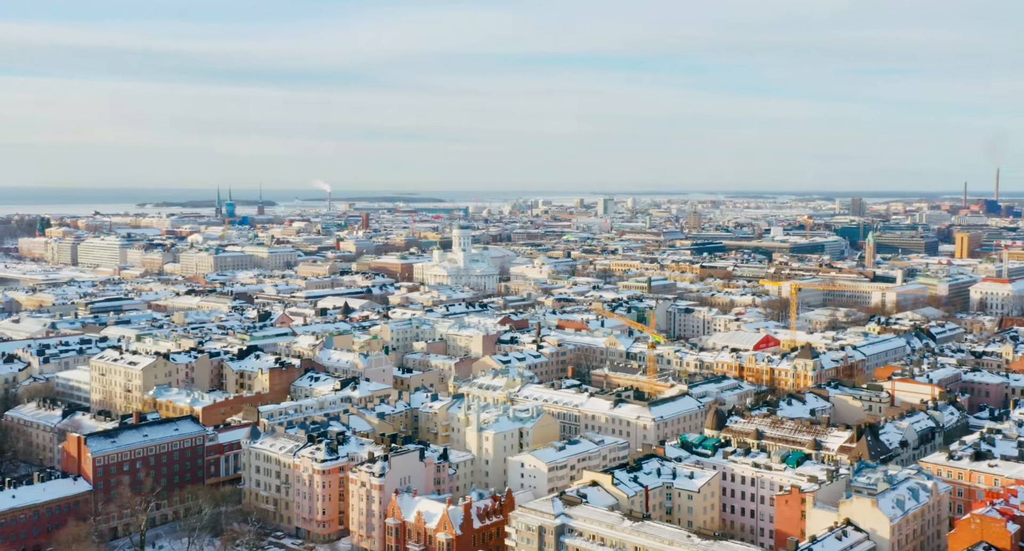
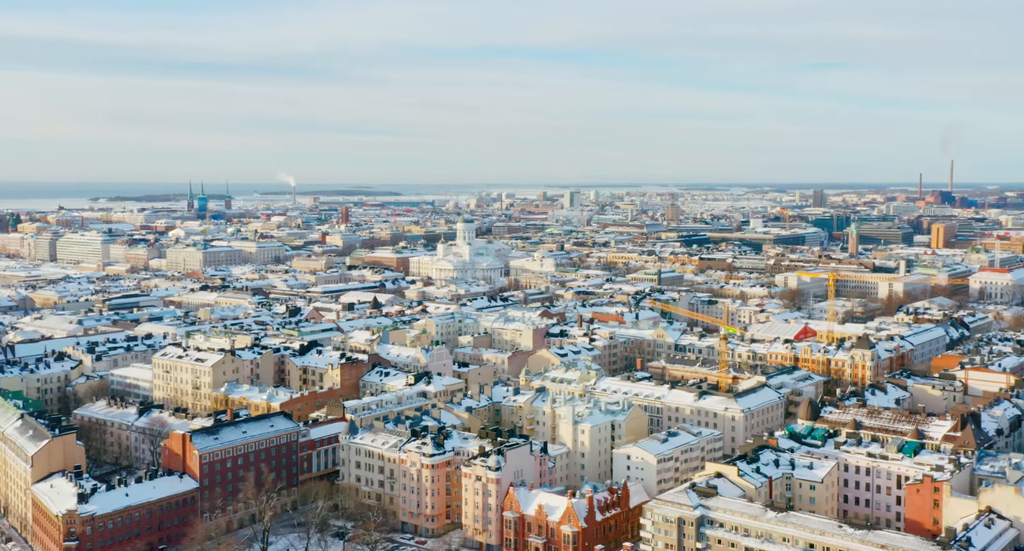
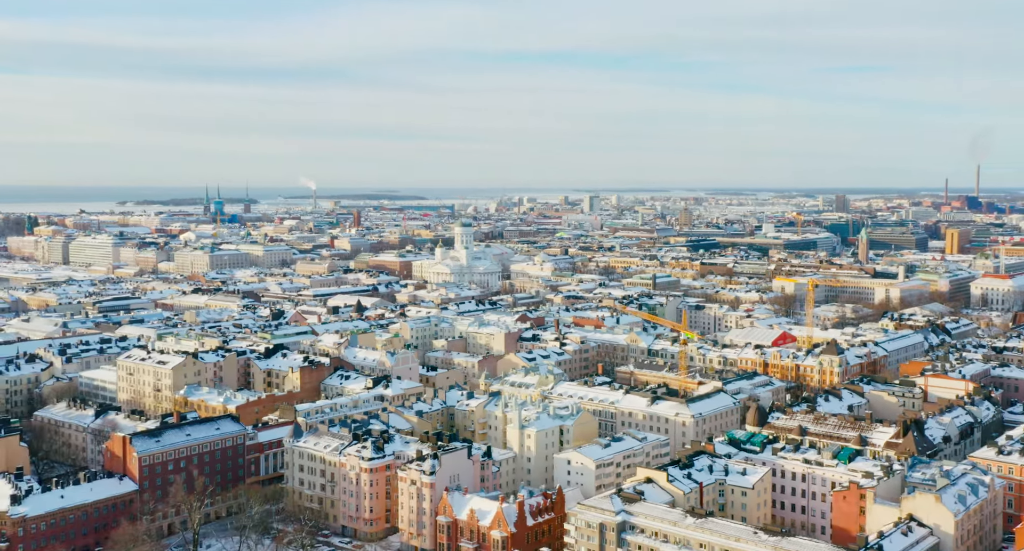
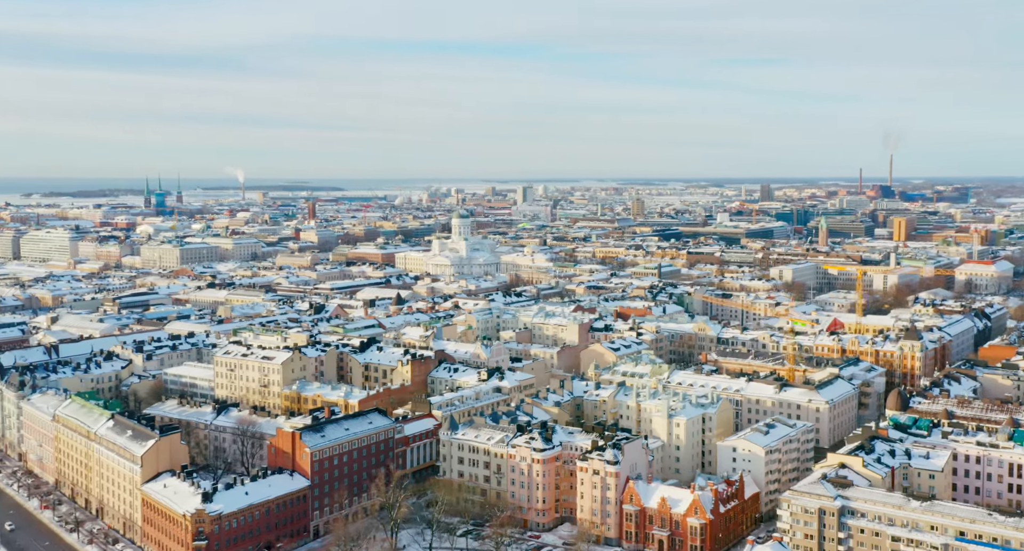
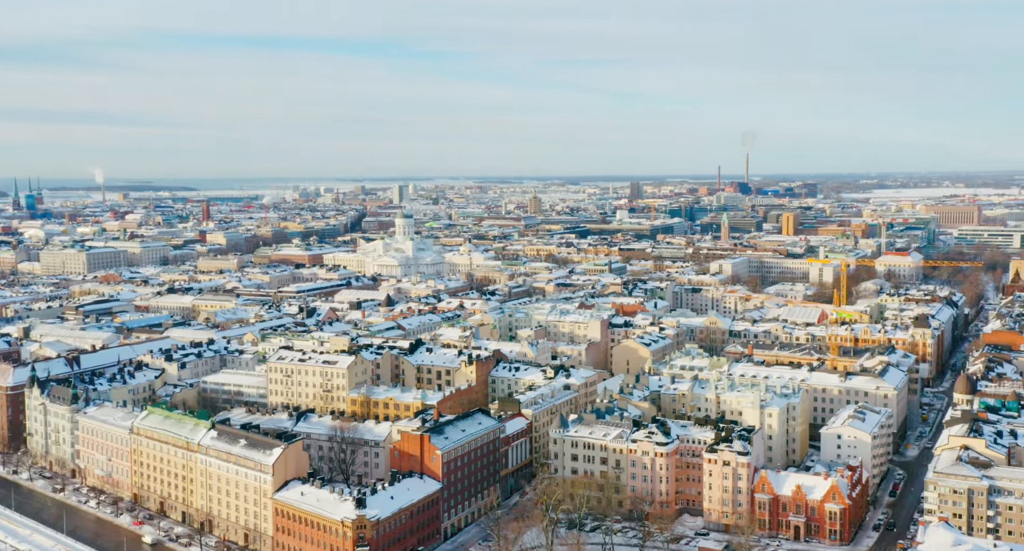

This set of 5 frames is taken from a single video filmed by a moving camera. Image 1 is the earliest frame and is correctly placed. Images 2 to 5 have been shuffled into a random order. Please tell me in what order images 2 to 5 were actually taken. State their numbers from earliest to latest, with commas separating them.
3, 2, 4, 5
